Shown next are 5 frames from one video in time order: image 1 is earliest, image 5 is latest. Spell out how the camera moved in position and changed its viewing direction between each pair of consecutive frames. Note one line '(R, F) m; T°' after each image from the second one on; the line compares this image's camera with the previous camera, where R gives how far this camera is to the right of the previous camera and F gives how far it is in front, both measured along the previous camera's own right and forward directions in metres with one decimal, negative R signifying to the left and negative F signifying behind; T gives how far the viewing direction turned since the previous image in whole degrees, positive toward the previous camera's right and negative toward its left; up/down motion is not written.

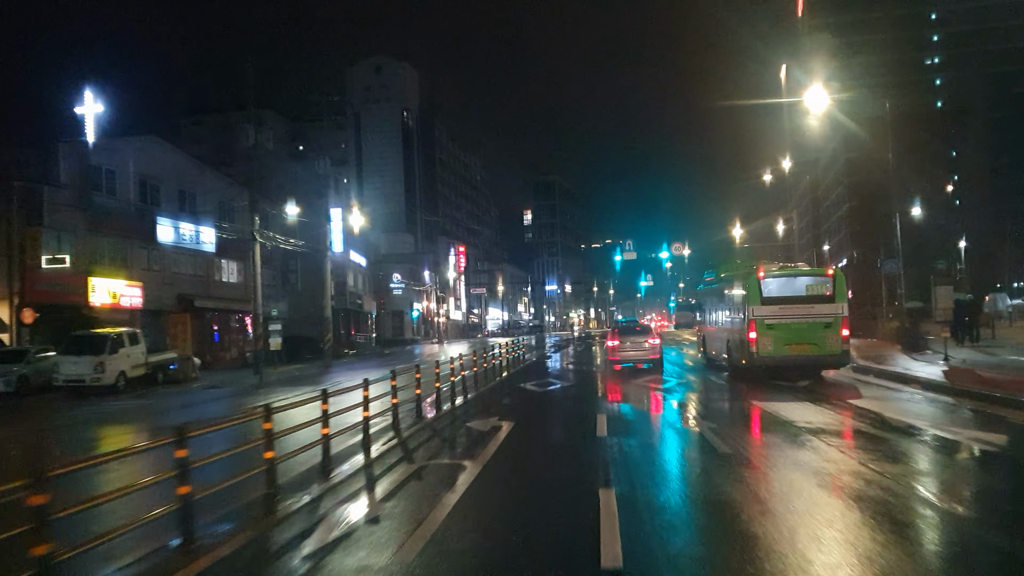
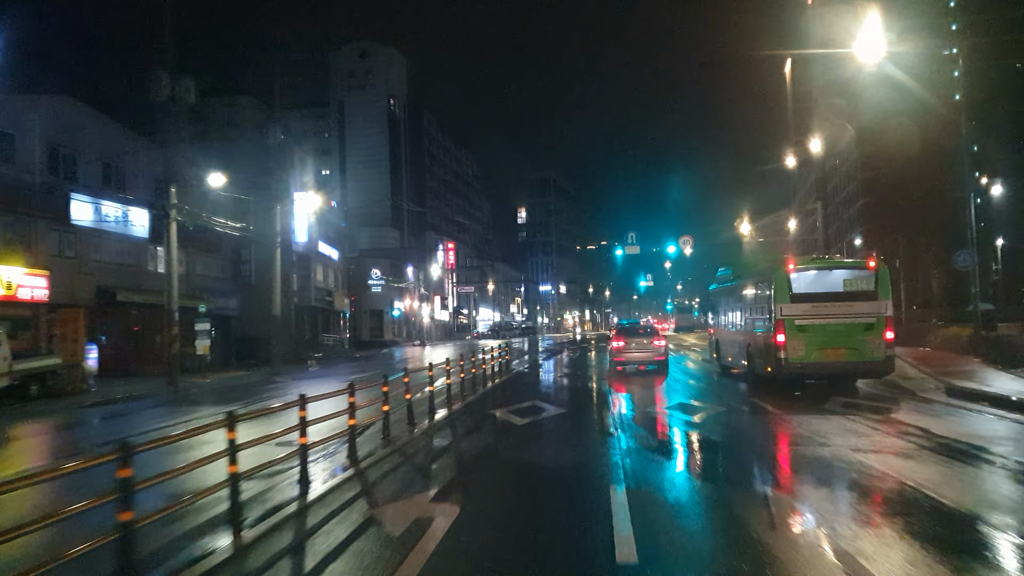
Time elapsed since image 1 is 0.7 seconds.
(+0.4, +4.7) m; 0°
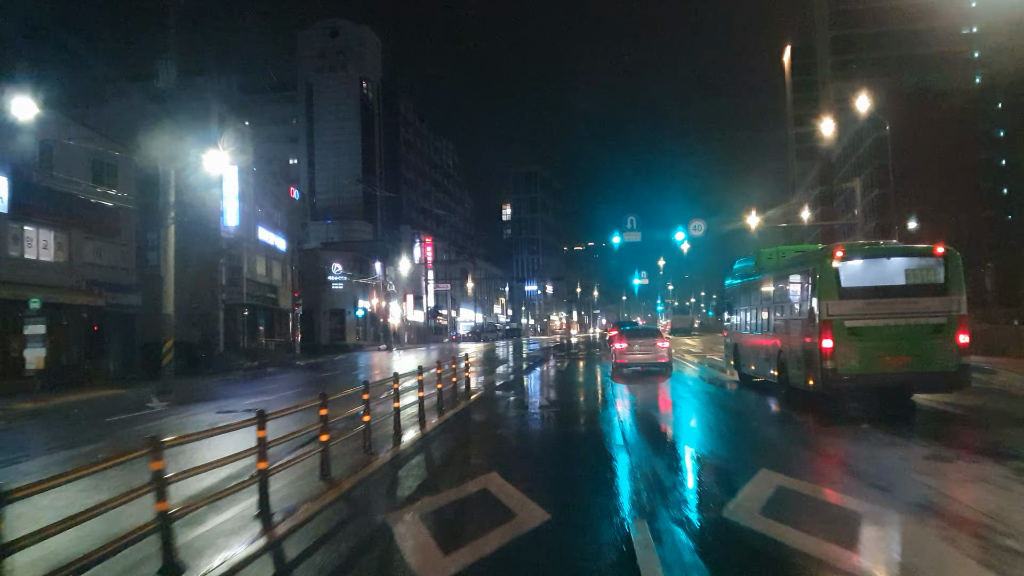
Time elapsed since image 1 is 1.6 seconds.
(+0.4, +6.2) m; +1°
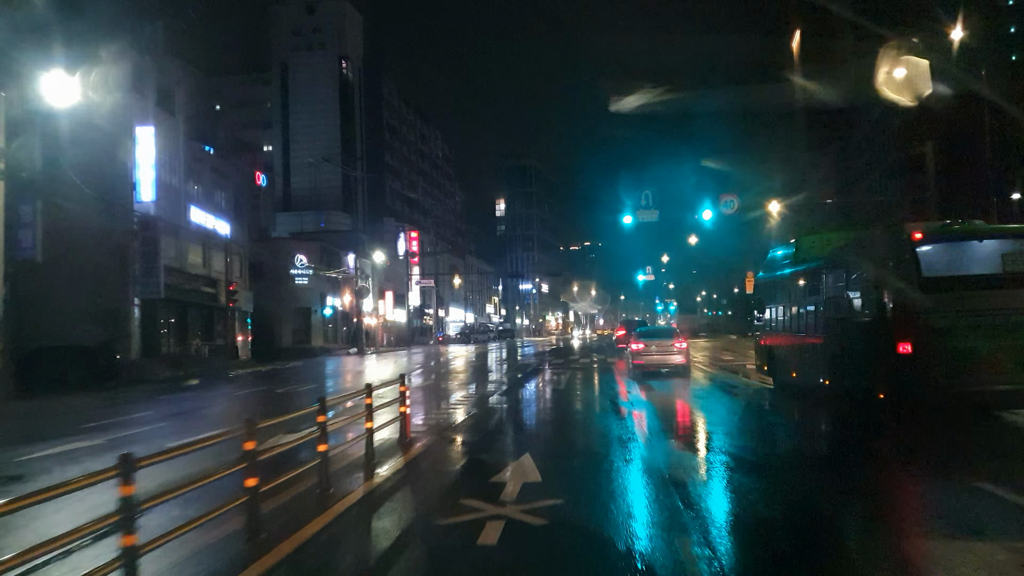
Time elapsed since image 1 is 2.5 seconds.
(+0.3, +5.8) m; 0°
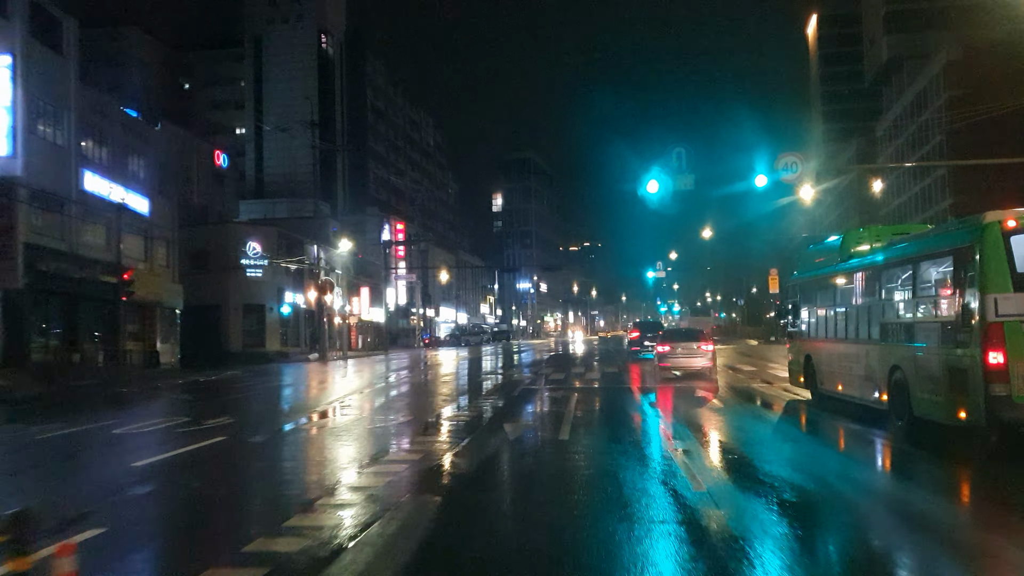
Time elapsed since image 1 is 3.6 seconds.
(+0.3, +6.1) m; 0°
